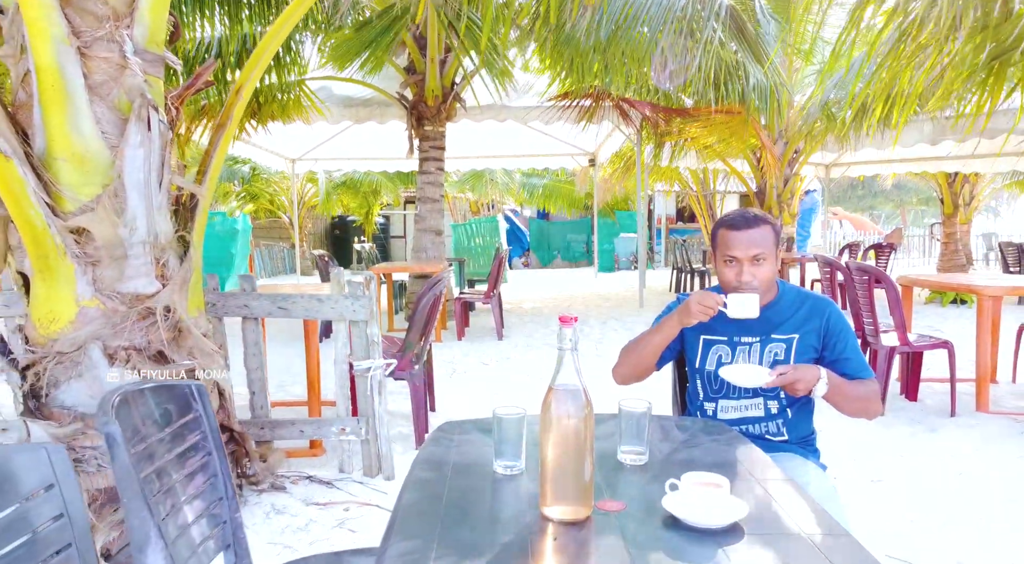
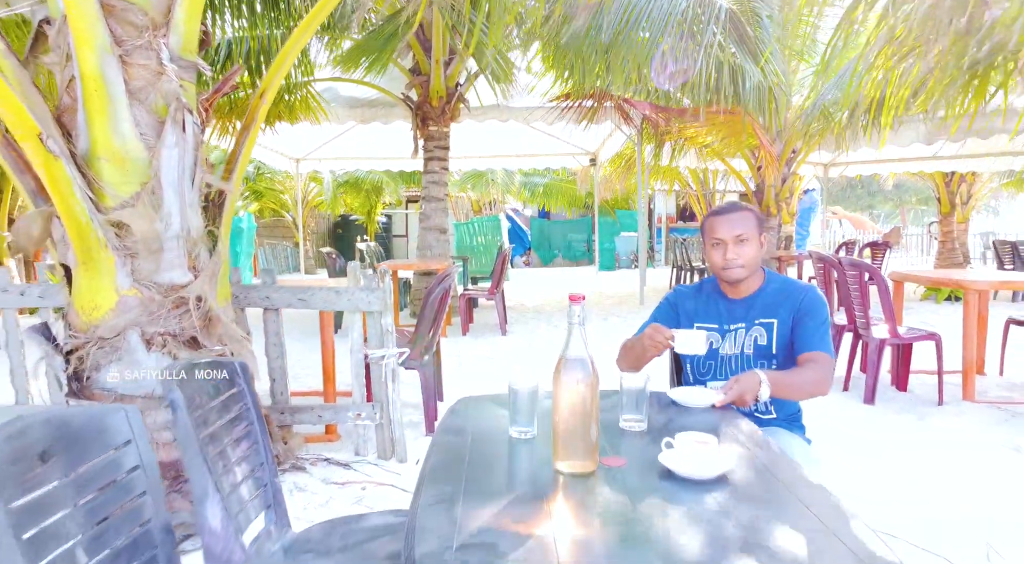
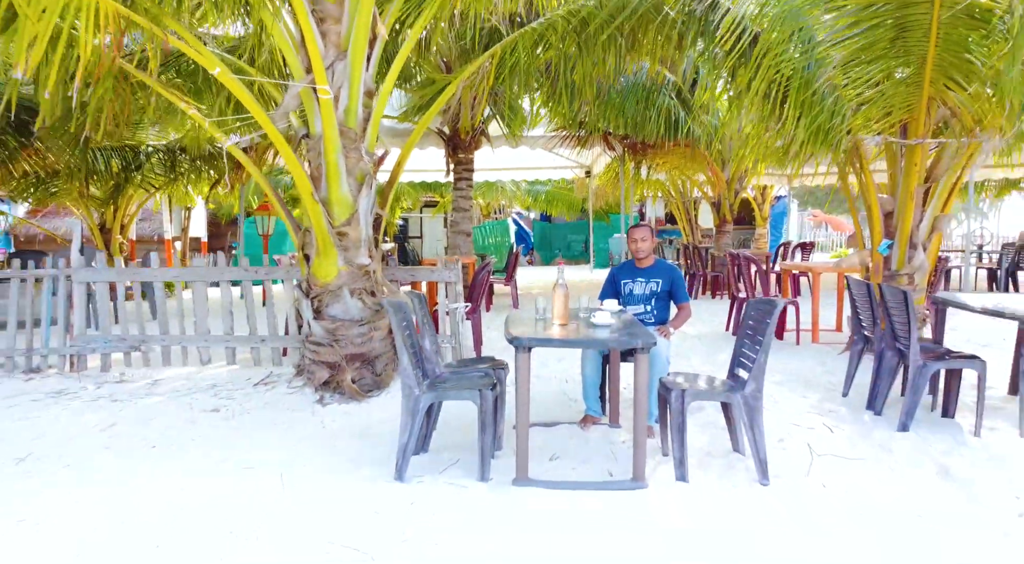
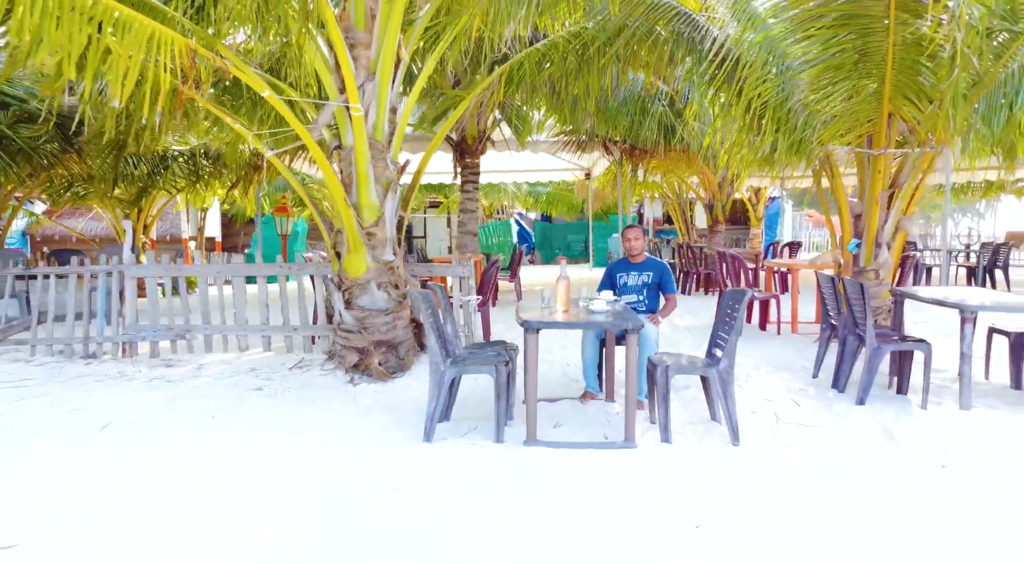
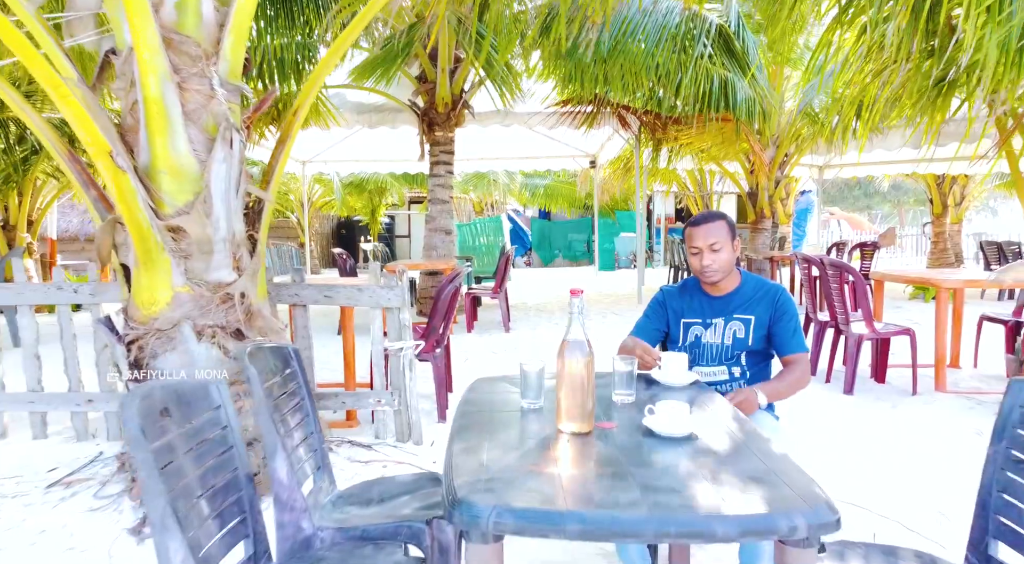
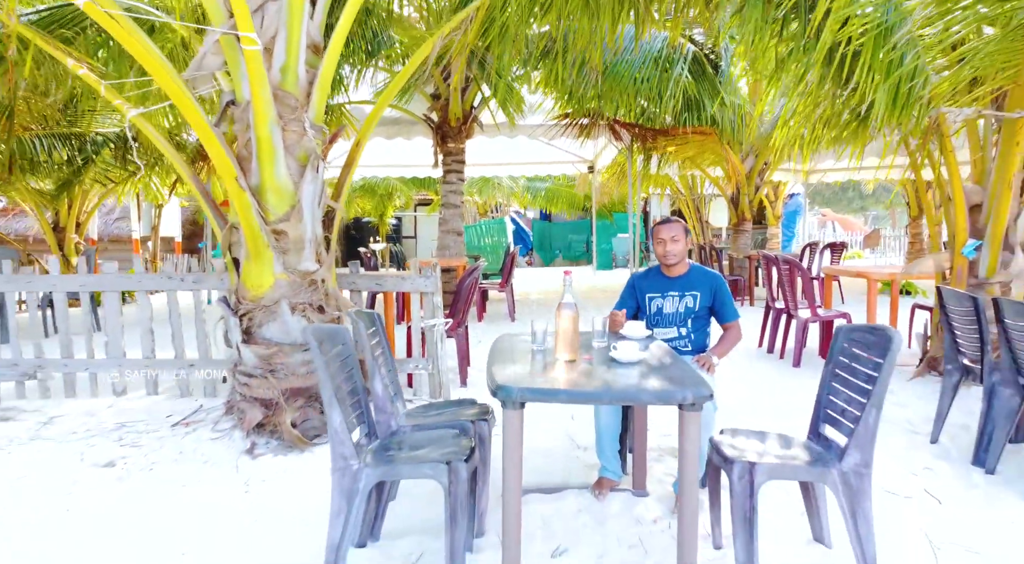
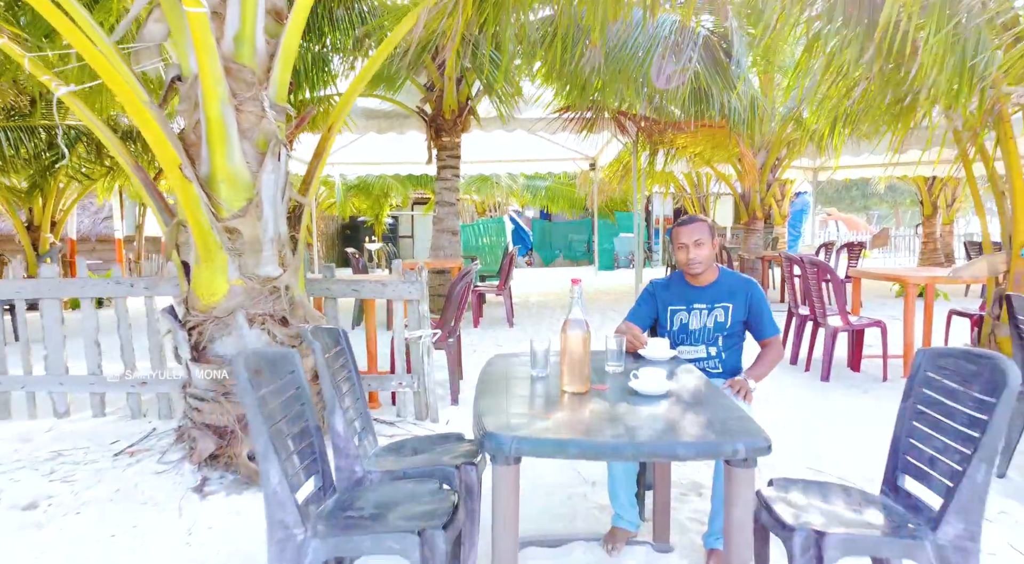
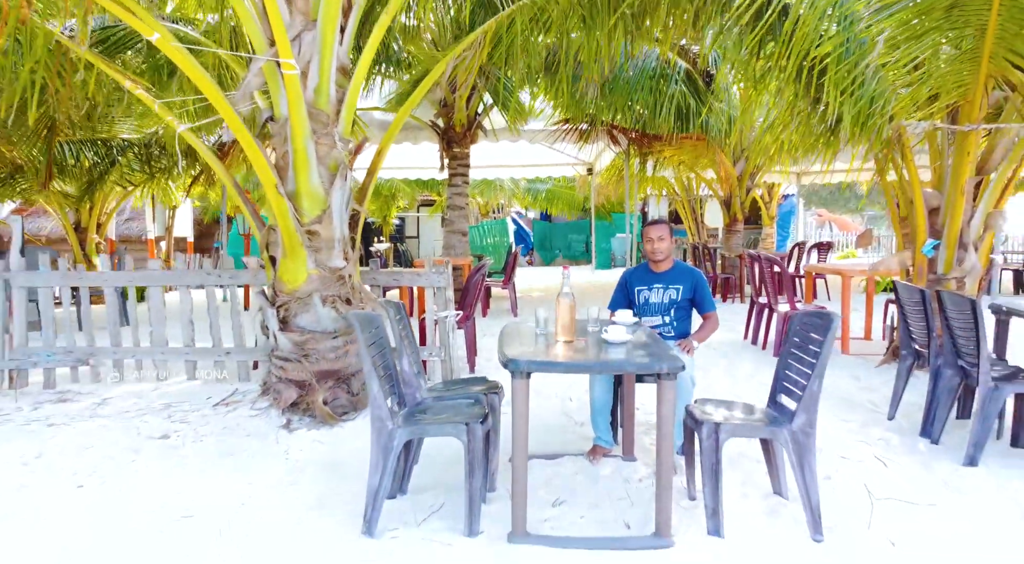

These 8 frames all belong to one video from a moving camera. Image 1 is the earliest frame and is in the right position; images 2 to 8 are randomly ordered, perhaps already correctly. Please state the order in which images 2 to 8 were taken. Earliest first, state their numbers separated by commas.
2, 5, 7, 6, 8, 3, 4
